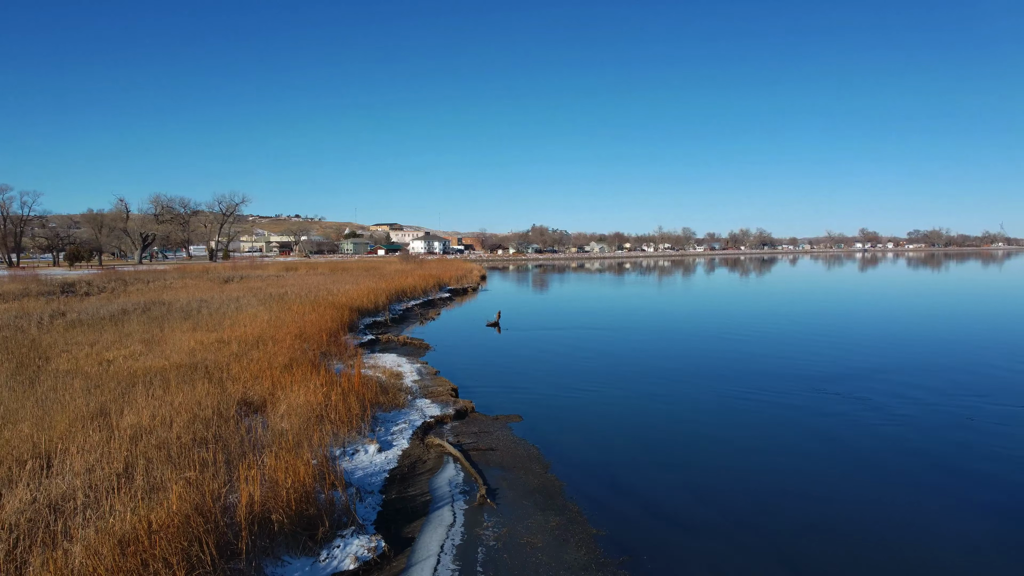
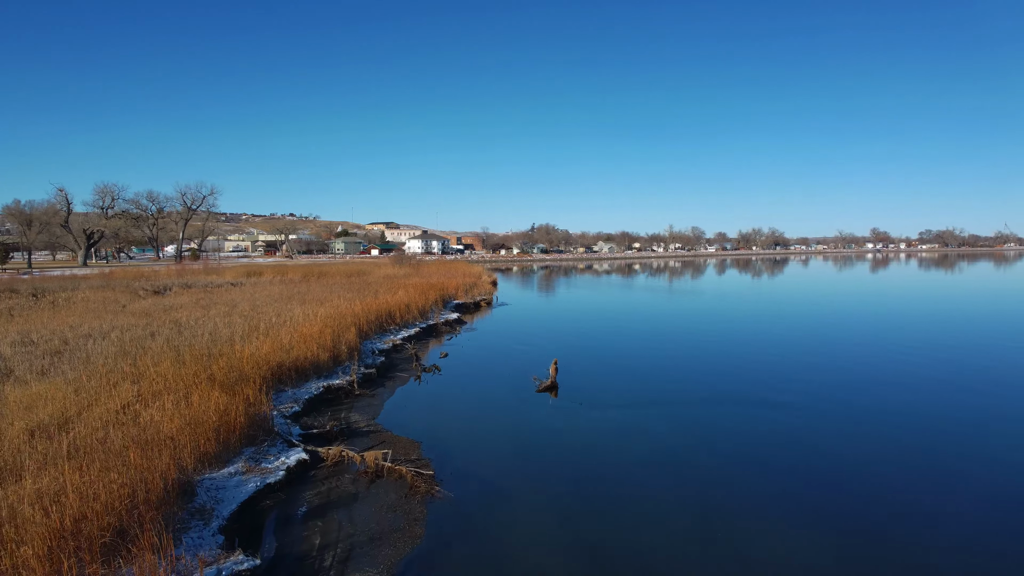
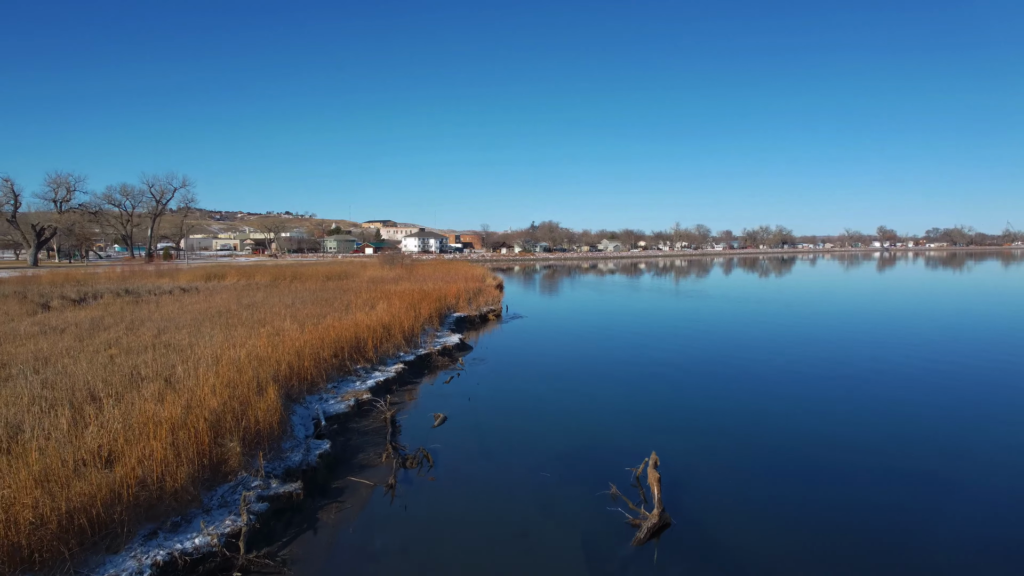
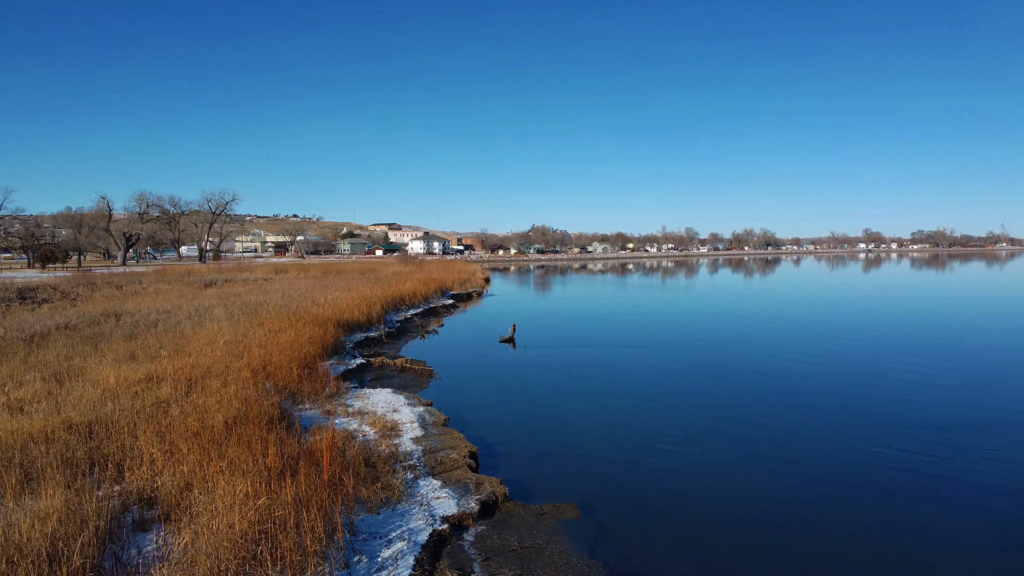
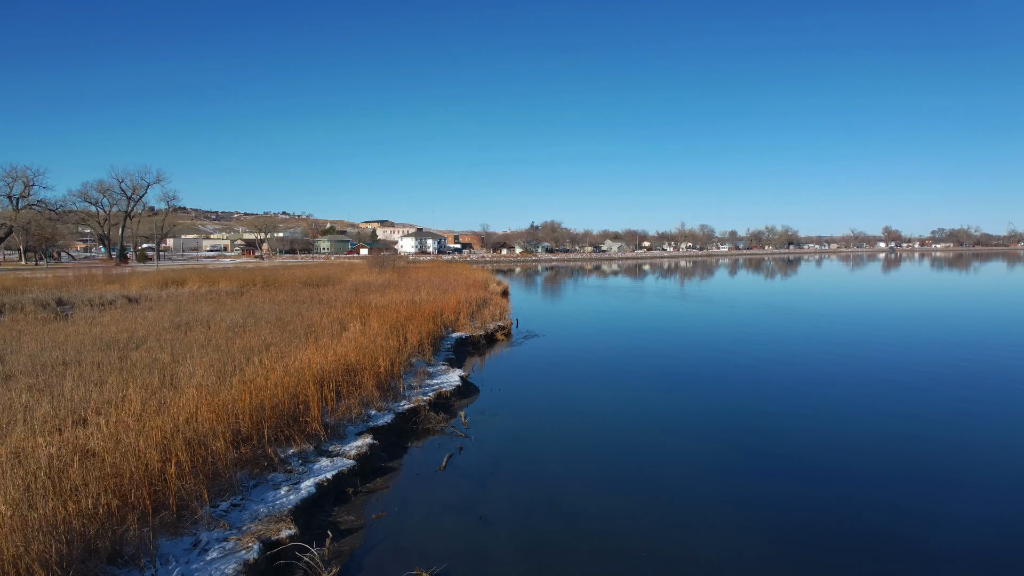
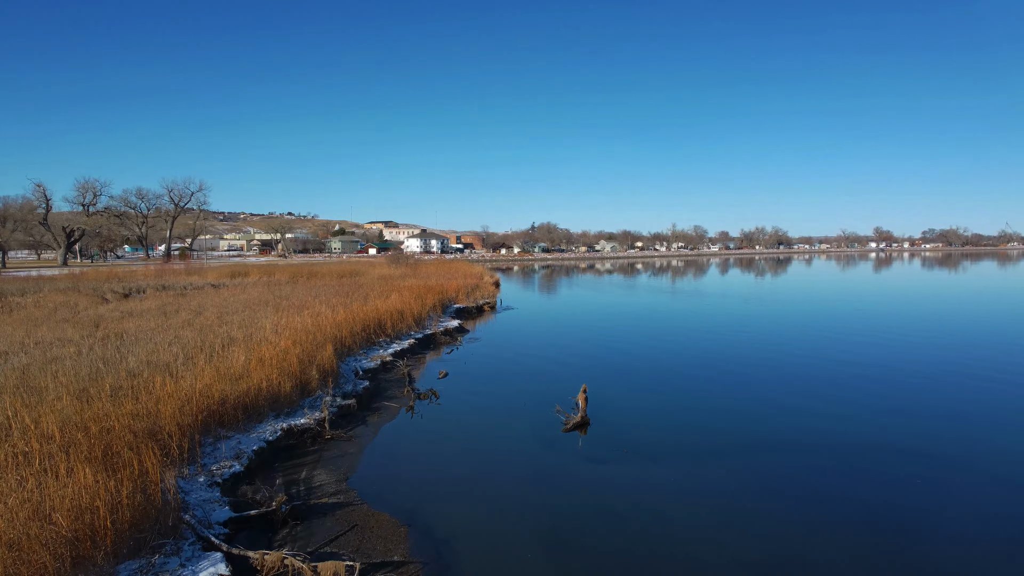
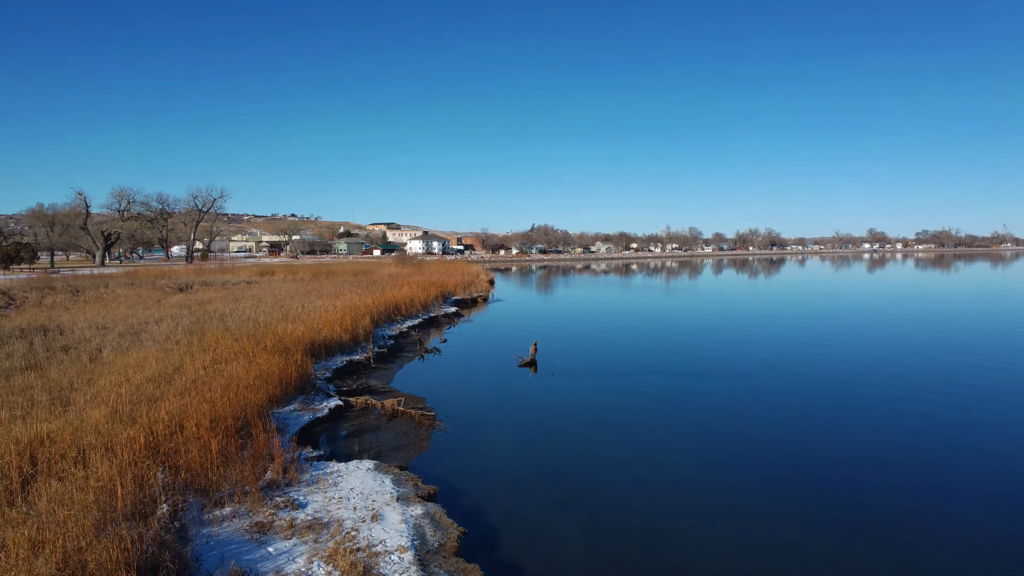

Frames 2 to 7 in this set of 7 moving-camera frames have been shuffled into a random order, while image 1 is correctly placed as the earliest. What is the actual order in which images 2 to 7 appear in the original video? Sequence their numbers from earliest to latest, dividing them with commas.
4, 7, 2, 6, 3, 5
